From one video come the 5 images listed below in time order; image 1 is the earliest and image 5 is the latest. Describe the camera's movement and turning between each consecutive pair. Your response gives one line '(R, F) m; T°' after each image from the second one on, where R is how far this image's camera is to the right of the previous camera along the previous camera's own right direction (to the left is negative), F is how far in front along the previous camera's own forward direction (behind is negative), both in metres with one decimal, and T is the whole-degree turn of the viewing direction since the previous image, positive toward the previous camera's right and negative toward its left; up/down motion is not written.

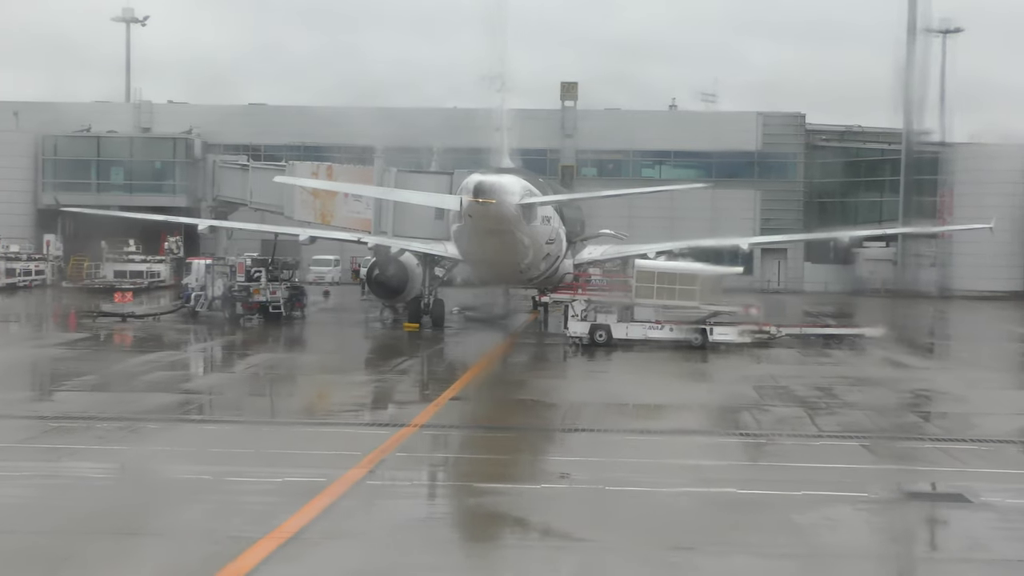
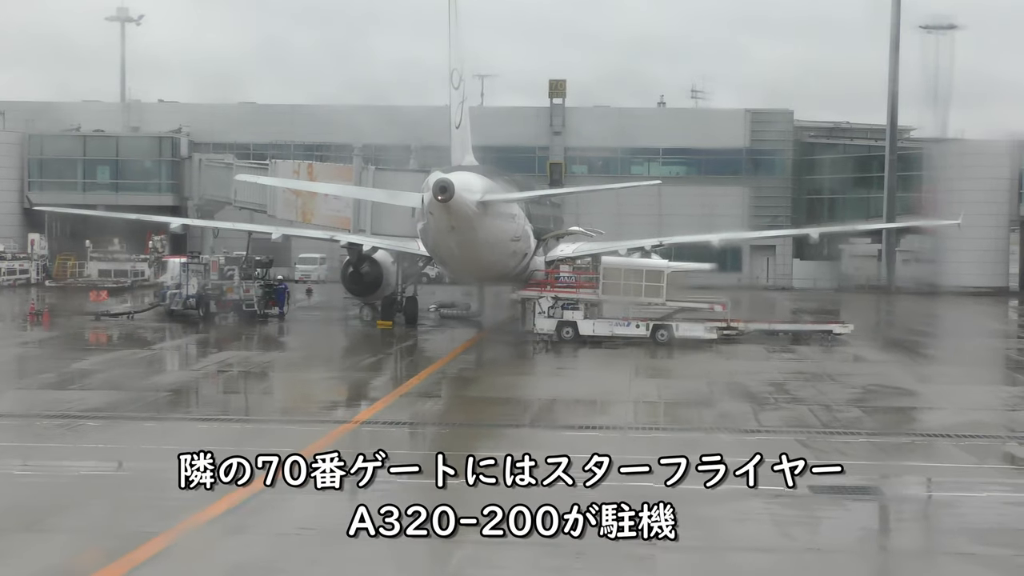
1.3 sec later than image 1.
(+0.8, -0.1) m; 0°
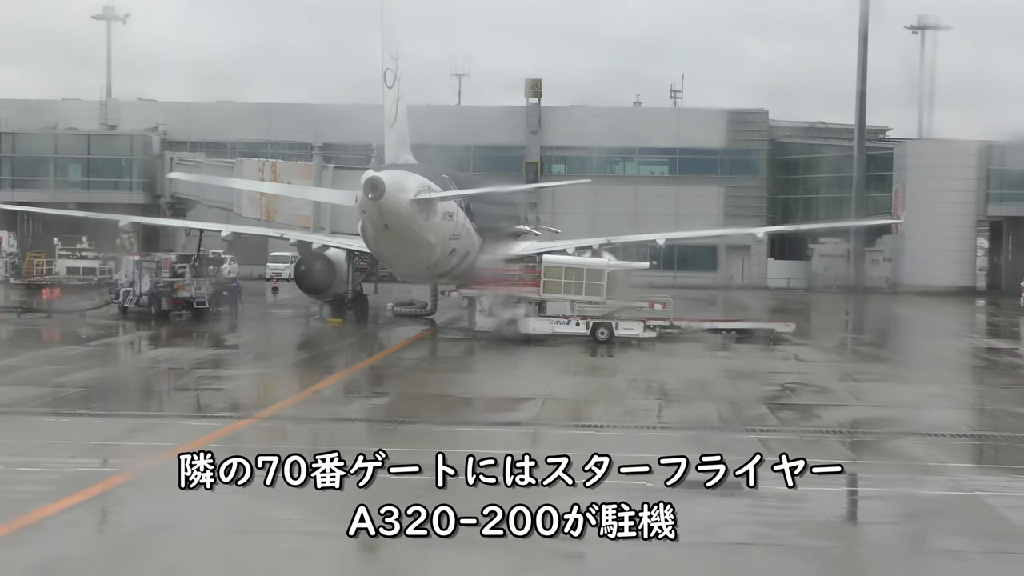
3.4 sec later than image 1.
(+1.3, -0.1) m; 0°
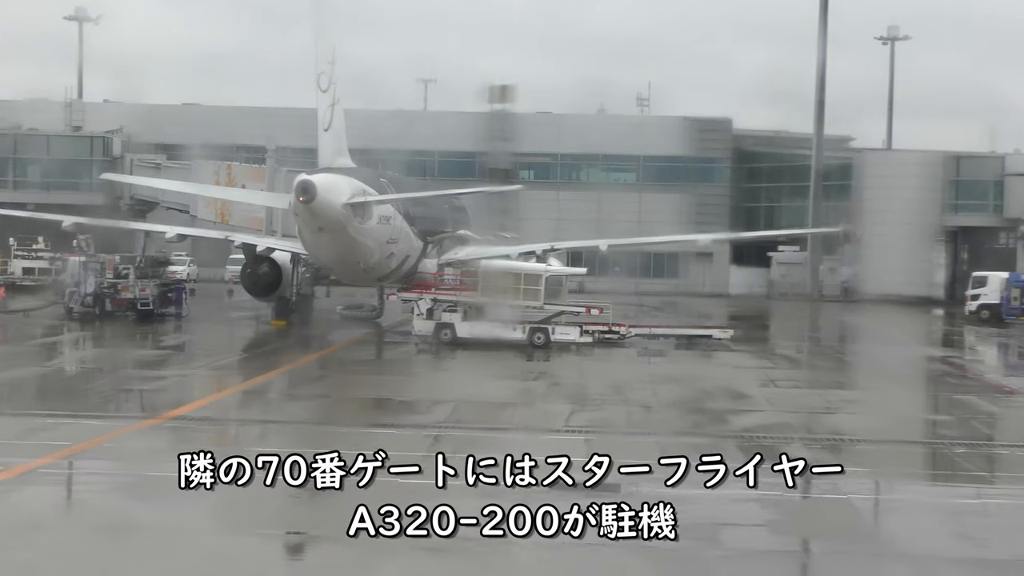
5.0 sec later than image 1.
(+1.0, -0.1) m; +1°
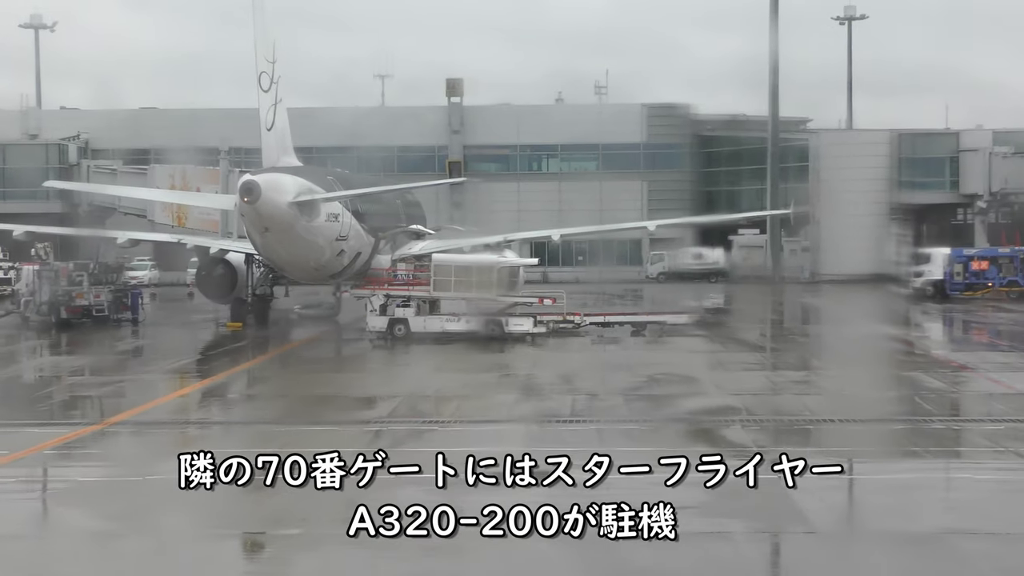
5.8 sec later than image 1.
(+0.5, 0.0) m; +2°
